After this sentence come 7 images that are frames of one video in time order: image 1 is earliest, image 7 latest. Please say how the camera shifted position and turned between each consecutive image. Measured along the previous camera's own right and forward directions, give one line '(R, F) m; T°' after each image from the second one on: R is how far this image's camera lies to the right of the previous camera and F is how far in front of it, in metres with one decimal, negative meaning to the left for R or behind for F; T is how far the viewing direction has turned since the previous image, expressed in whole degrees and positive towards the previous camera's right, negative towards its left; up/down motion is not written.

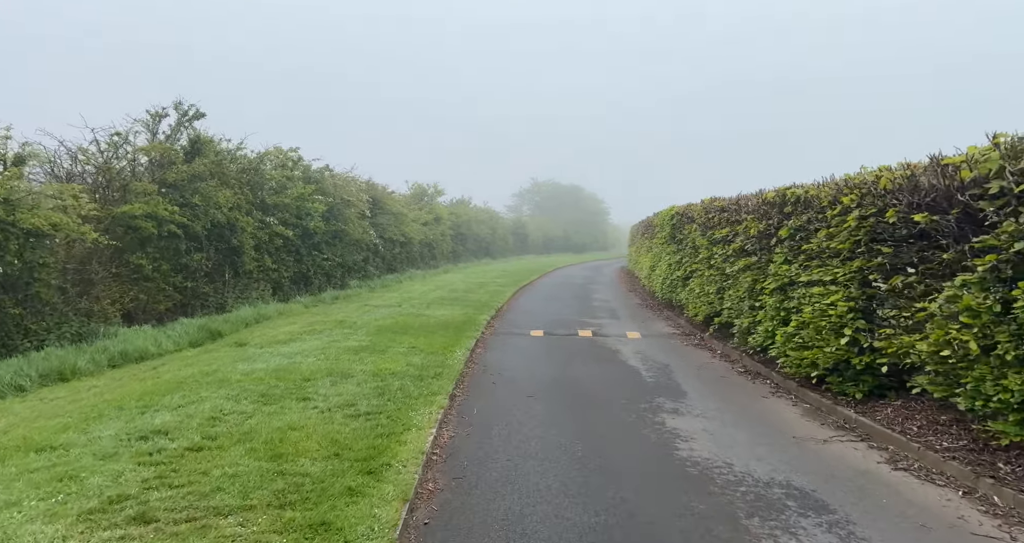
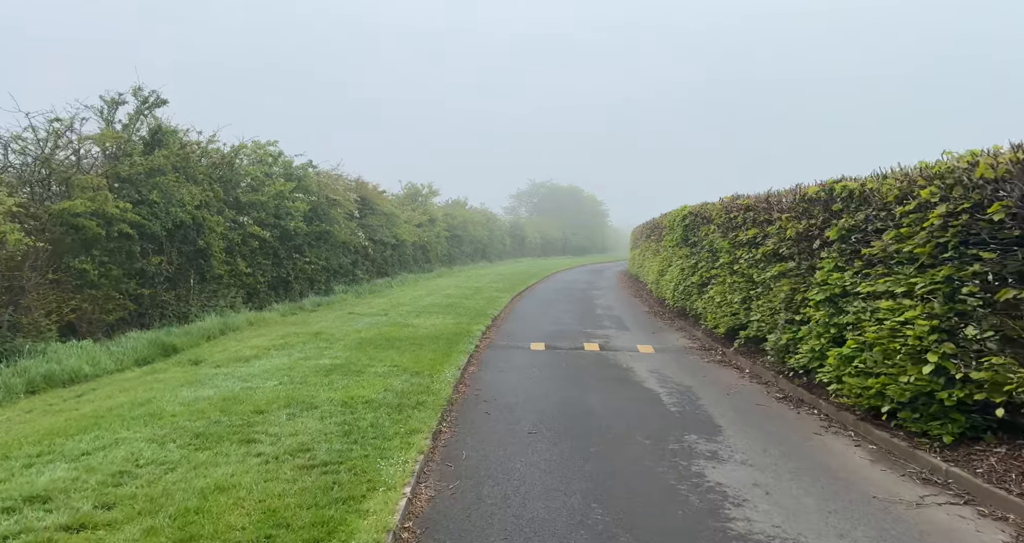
(0.0, +1.7) m; 0°
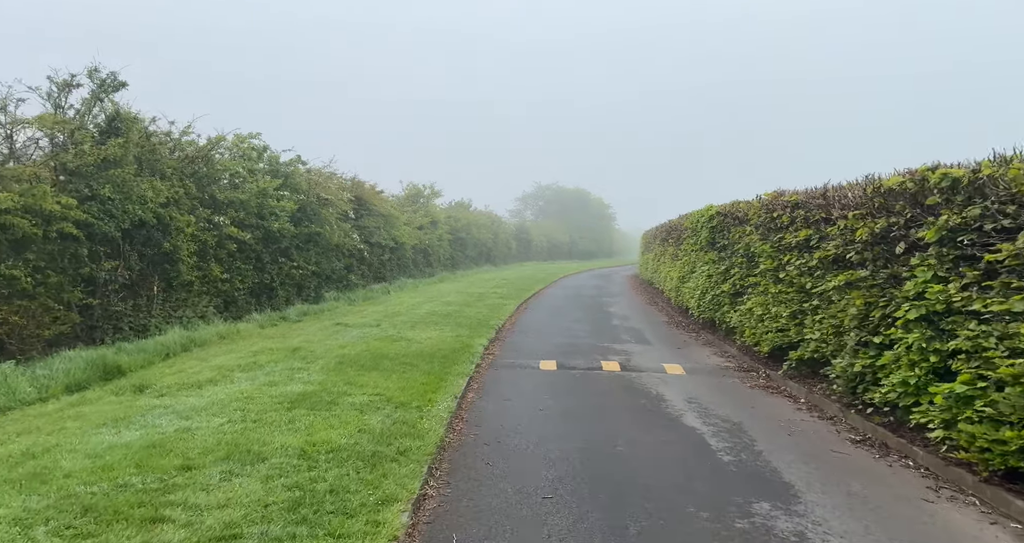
(0.0, +1.8) m; 0°
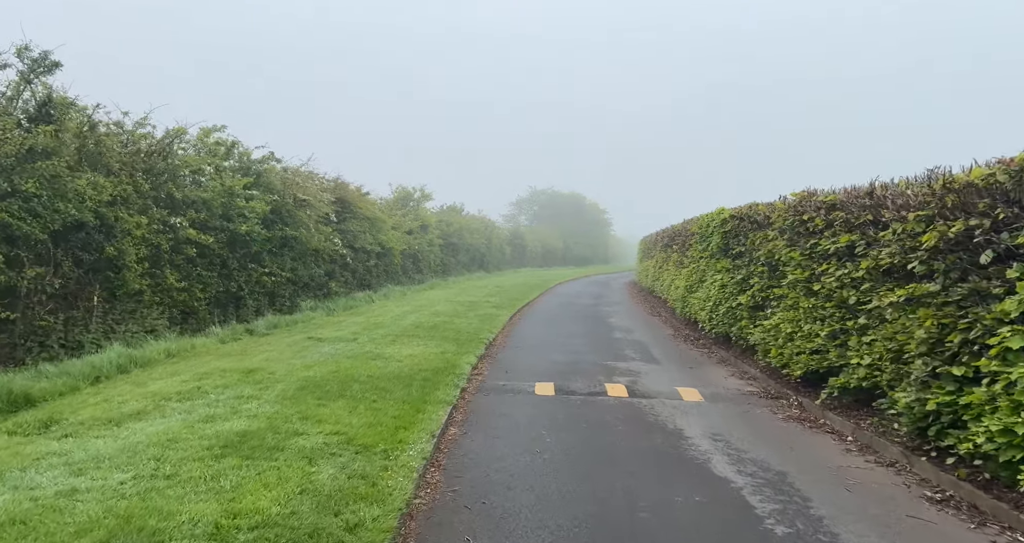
(0.0, +1.6) m; 0°
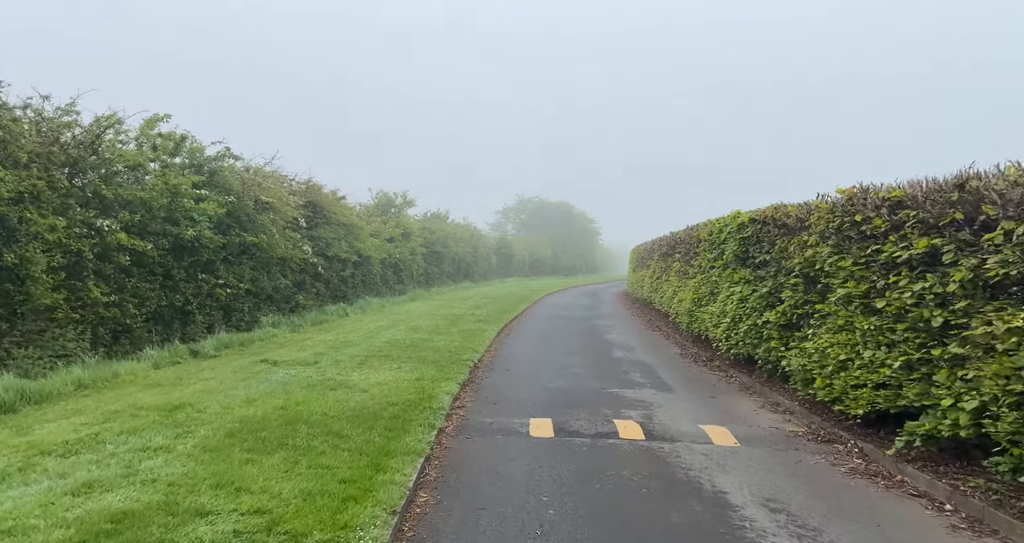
(0.0, +2.0) m; +1°
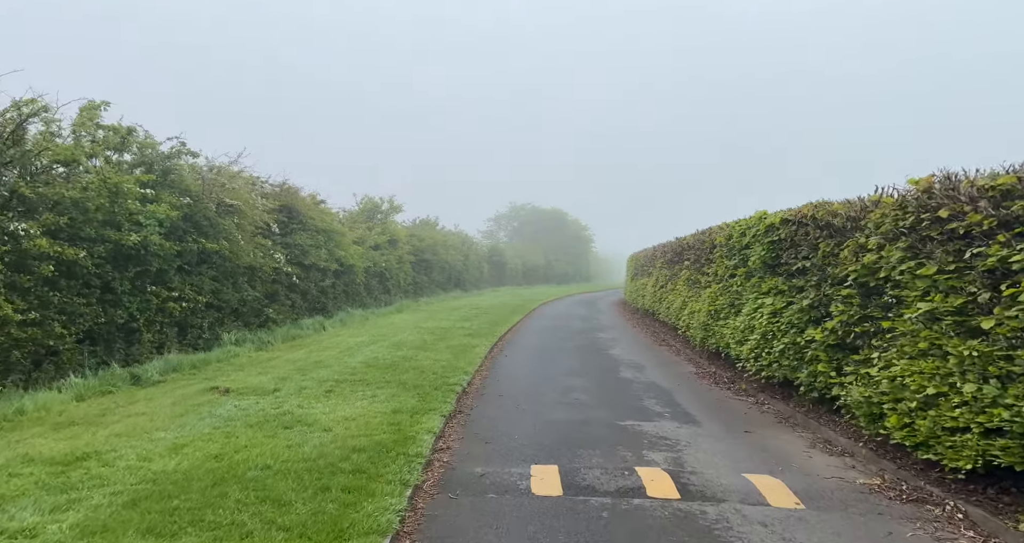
(0.0, +1.8) m; +1°
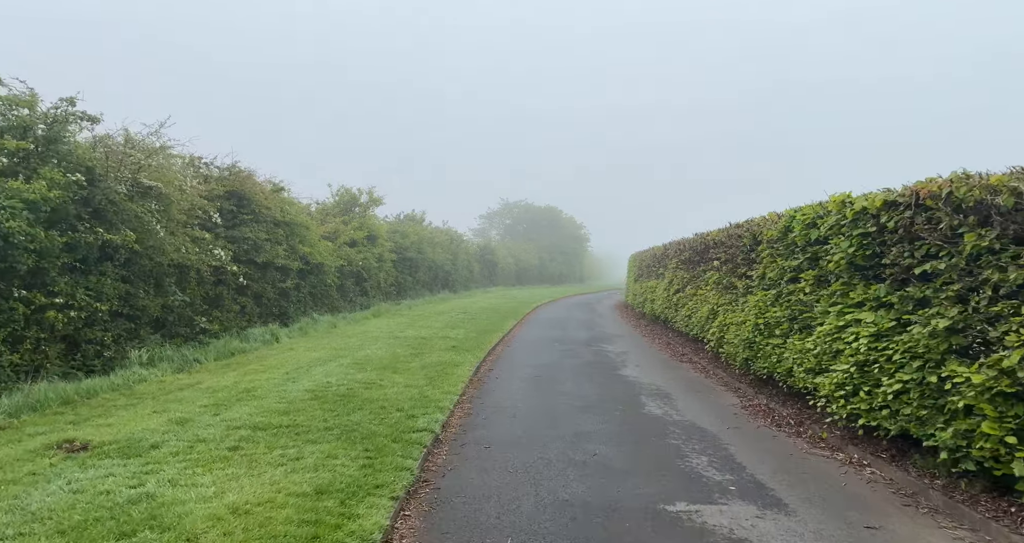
(0.0, +3.3) m; +1°
